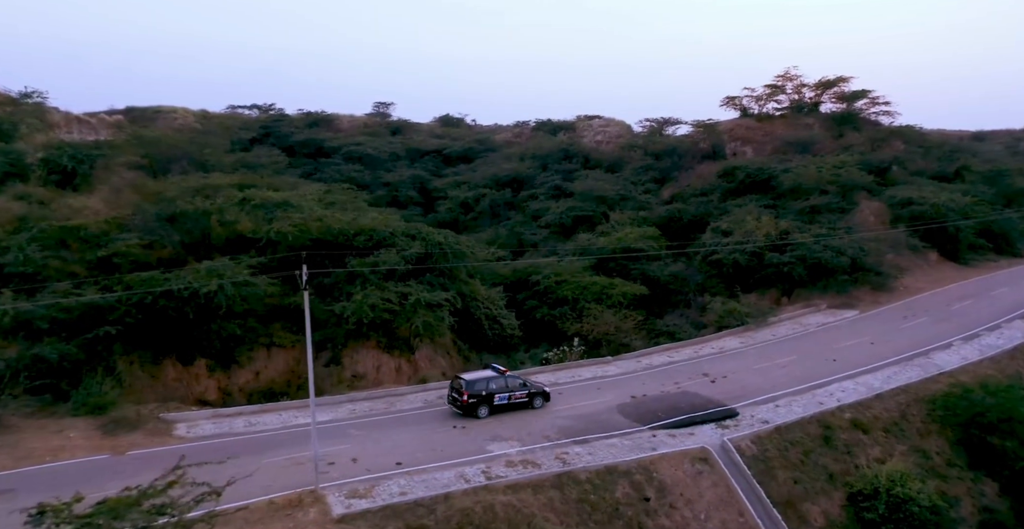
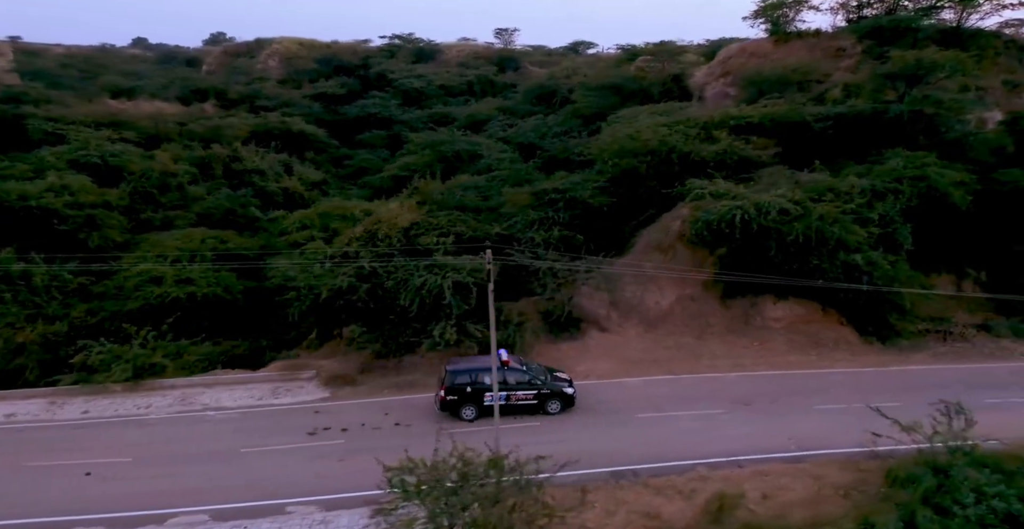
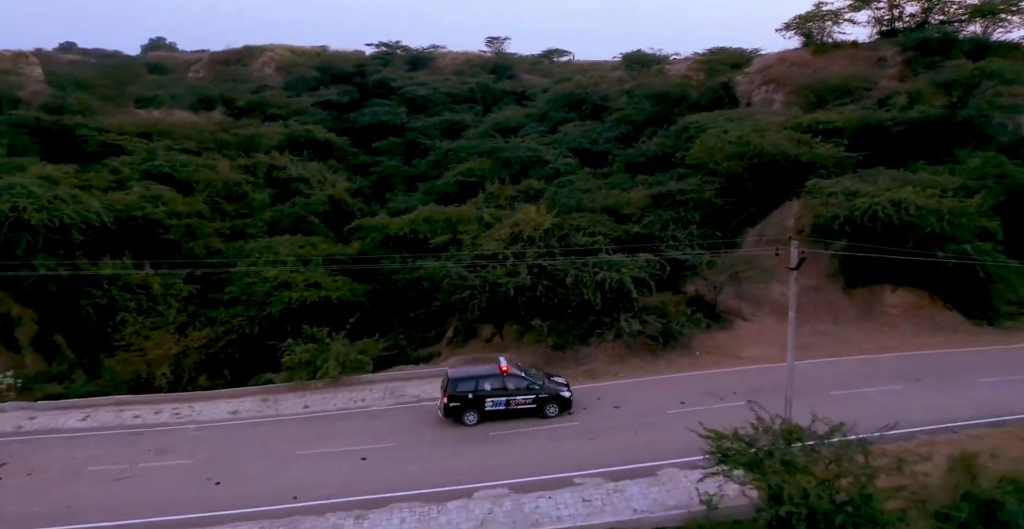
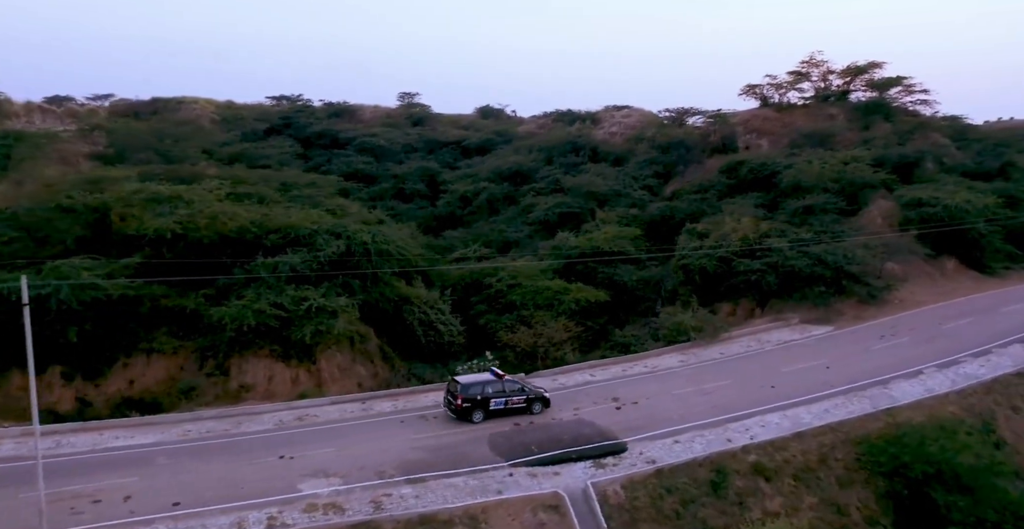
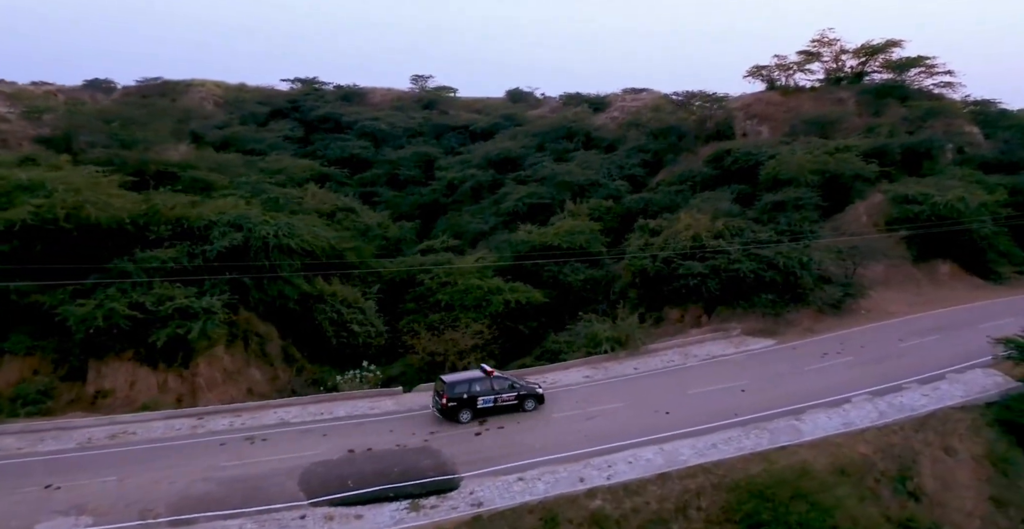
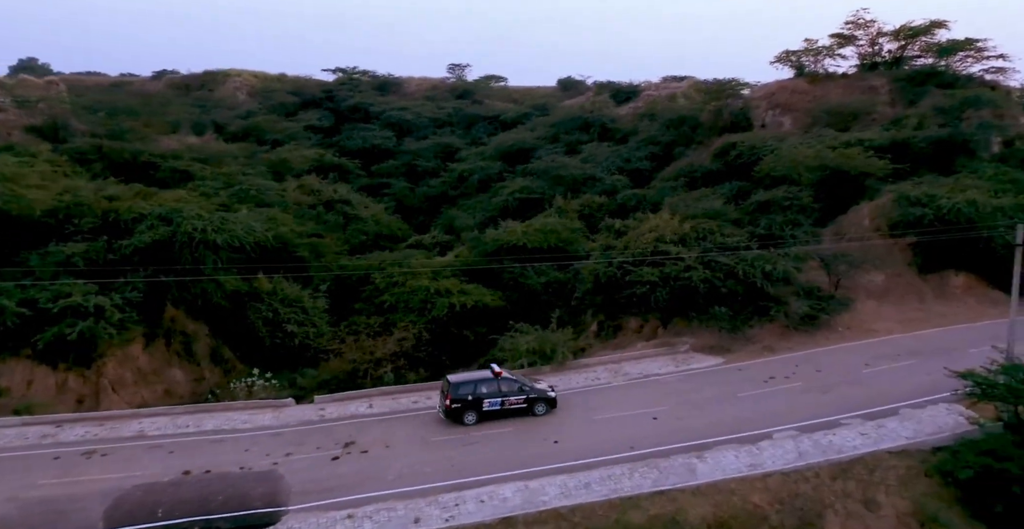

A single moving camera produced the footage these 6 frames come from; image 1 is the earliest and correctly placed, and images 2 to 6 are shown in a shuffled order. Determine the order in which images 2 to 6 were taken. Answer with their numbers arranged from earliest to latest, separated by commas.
4, 5, 6, 3, 2
